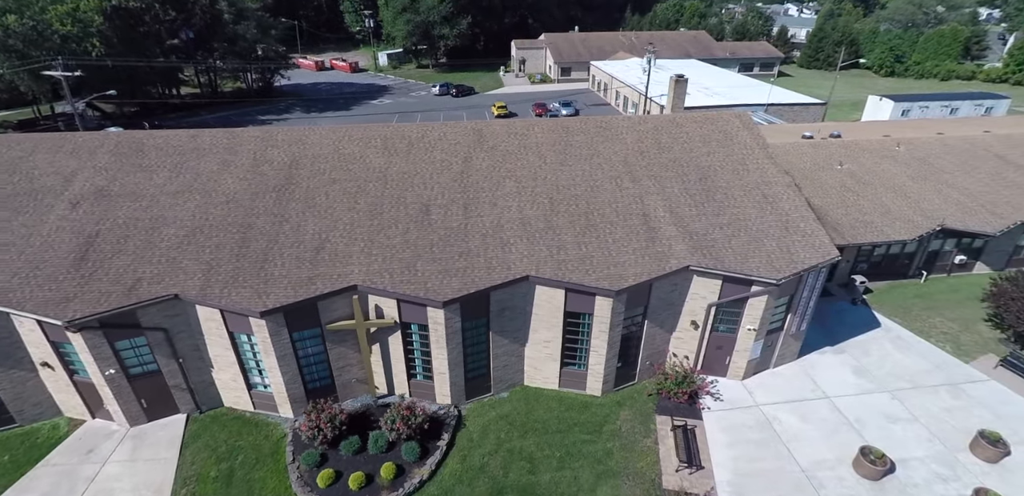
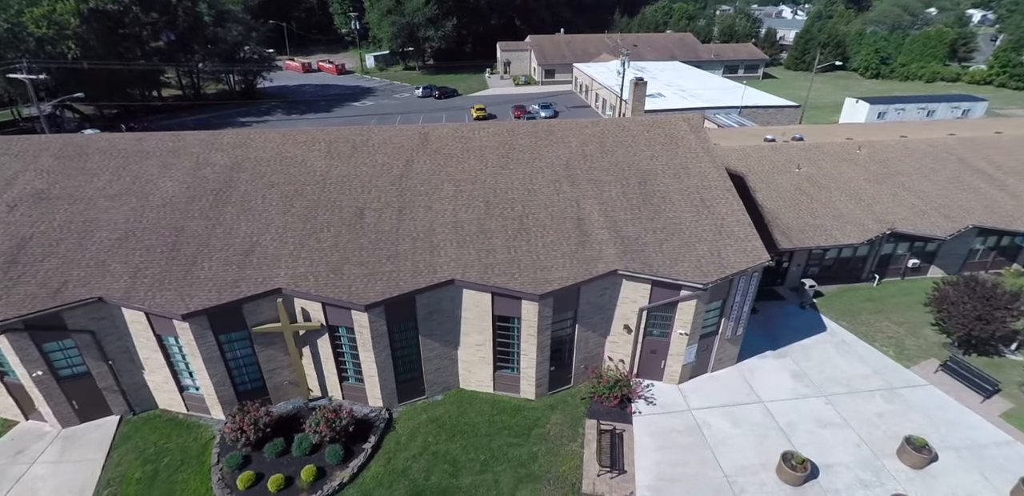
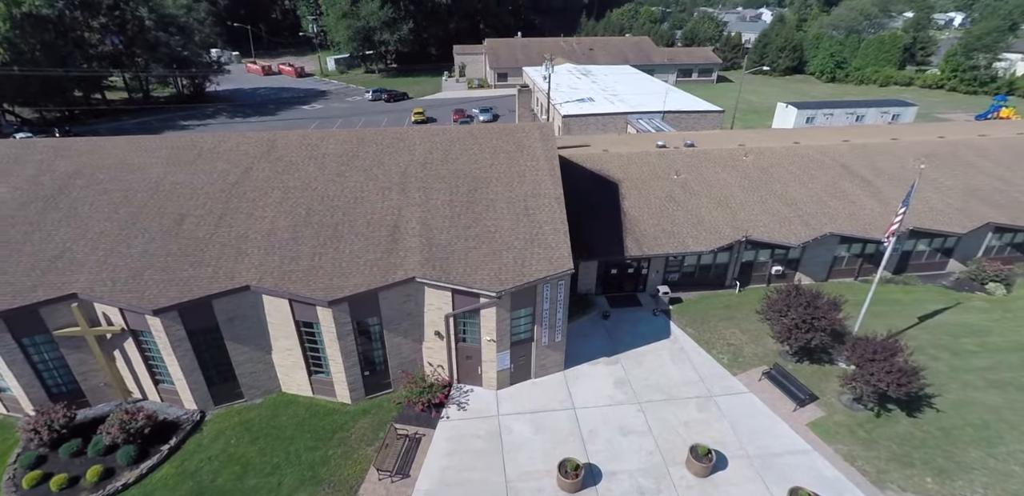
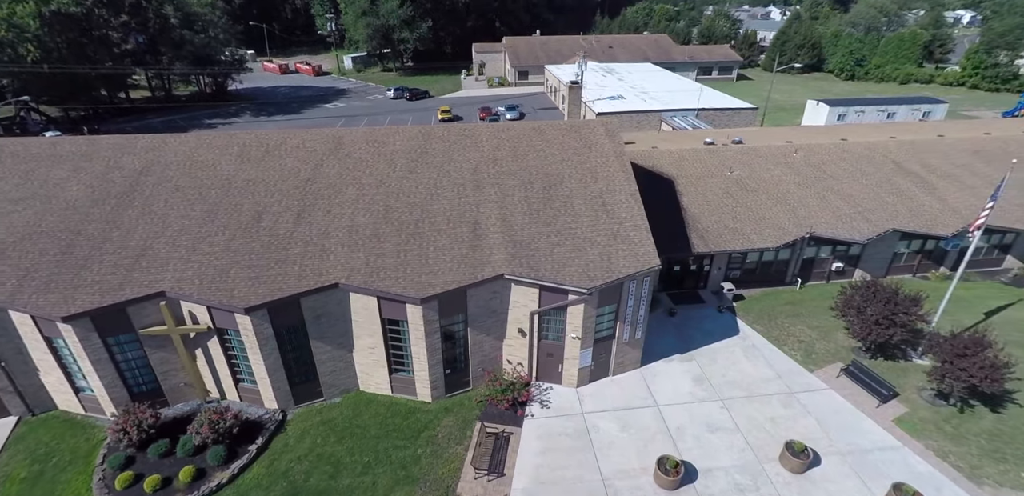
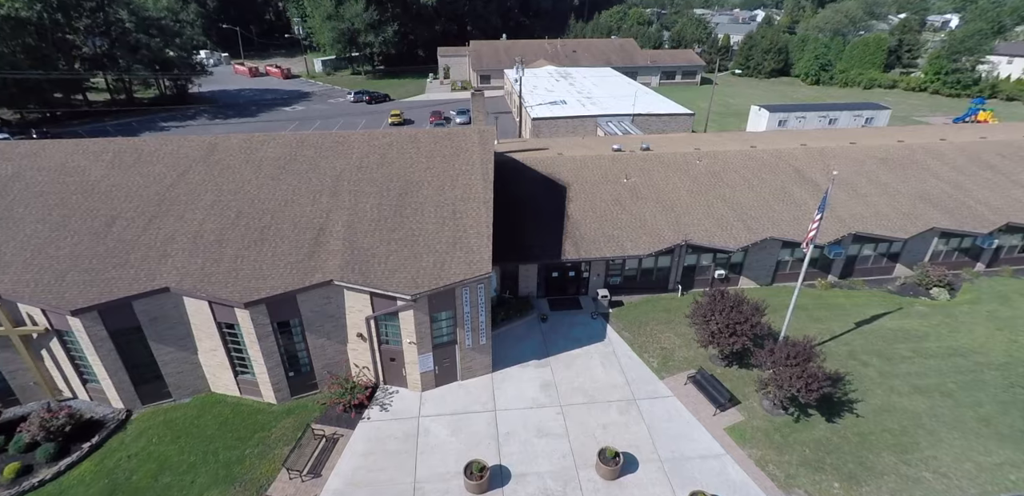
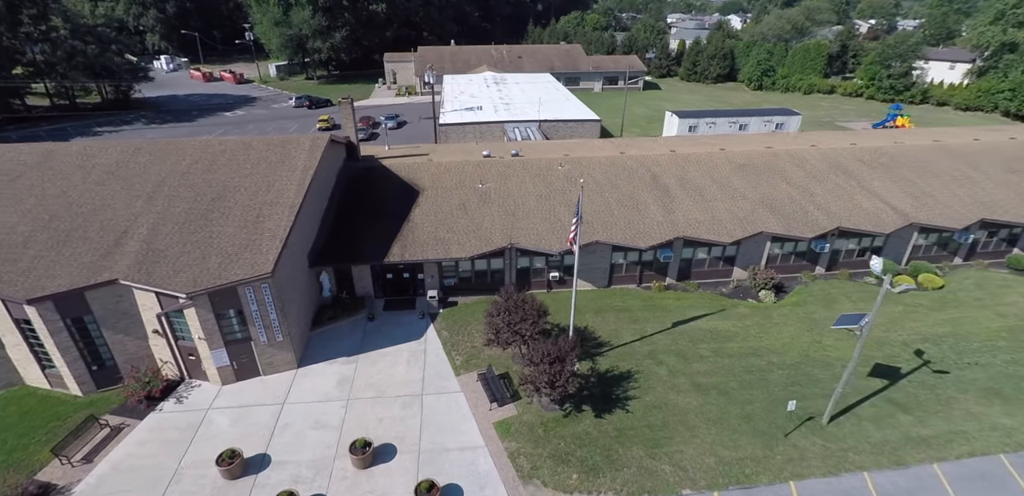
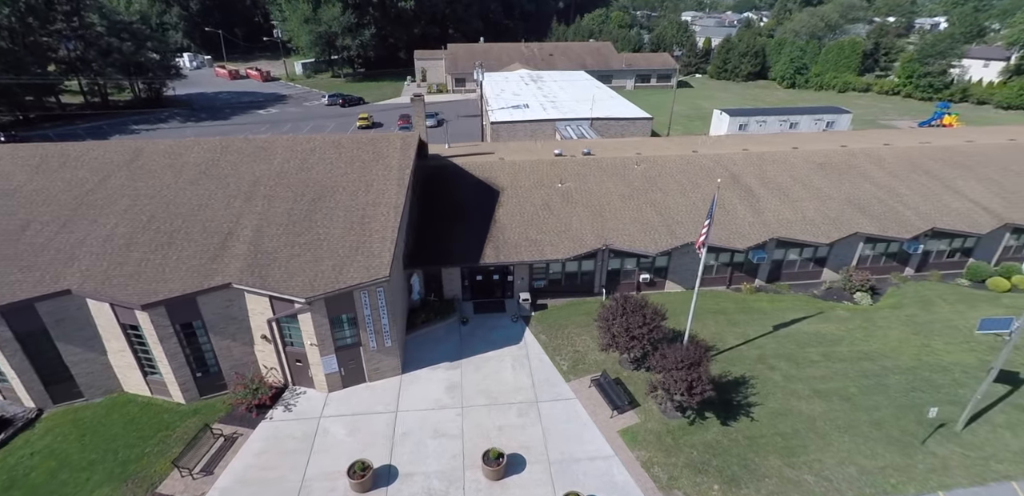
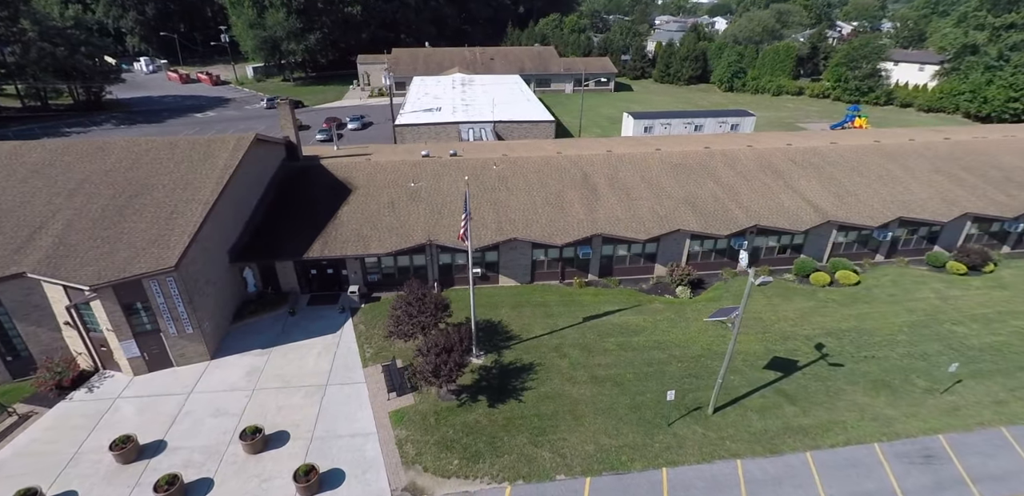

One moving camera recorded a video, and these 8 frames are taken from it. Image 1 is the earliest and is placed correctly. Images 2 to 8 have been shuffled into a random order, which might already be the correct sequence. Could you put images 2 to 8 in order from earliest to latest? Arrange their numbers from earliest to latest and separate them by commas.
2, 4, 3, 5, 7, 6, 8
